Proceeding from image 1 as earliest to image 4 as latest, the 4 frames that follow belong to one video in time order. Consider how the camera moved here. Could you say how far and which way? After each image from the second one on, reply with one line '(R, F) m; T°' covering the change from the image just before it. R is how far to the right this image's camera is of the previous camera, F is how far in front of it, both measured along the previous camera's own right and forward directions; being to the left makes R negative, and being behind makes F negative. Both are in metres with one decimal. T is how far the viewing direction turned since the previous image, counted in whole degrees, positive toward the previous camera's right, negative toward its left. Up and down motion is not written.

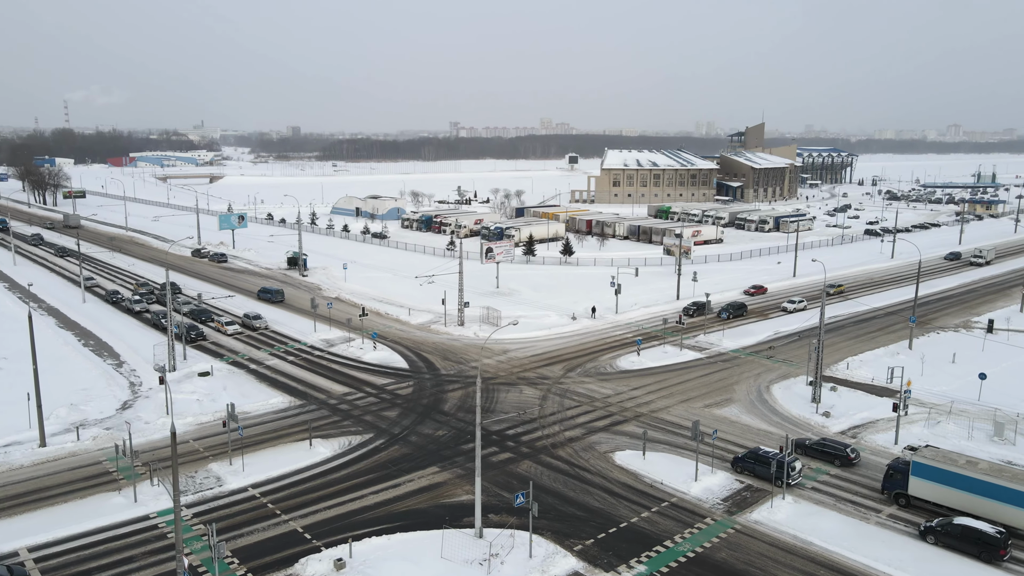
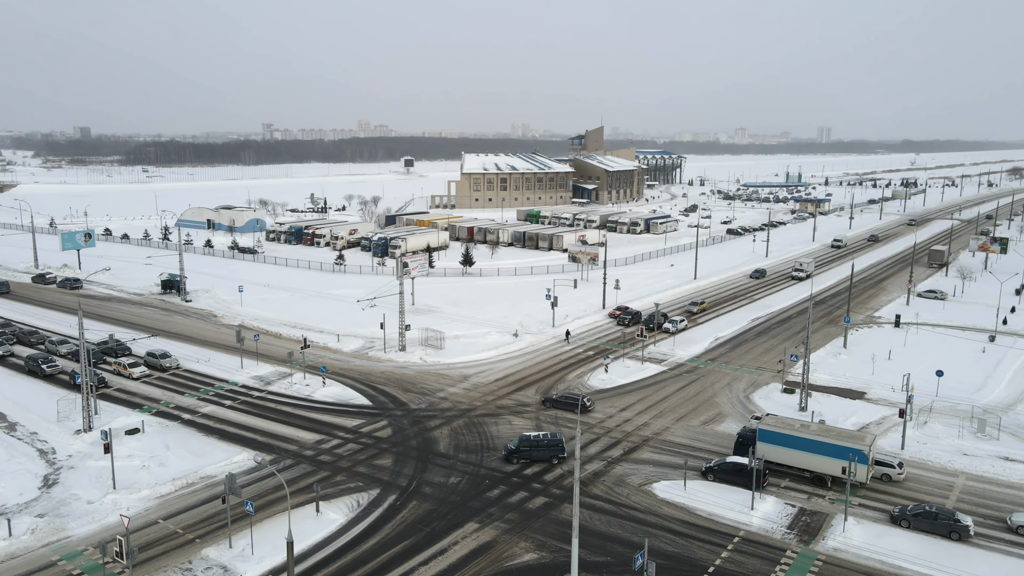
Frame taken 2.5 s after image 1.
(-6.8, +3.5) m; +13°
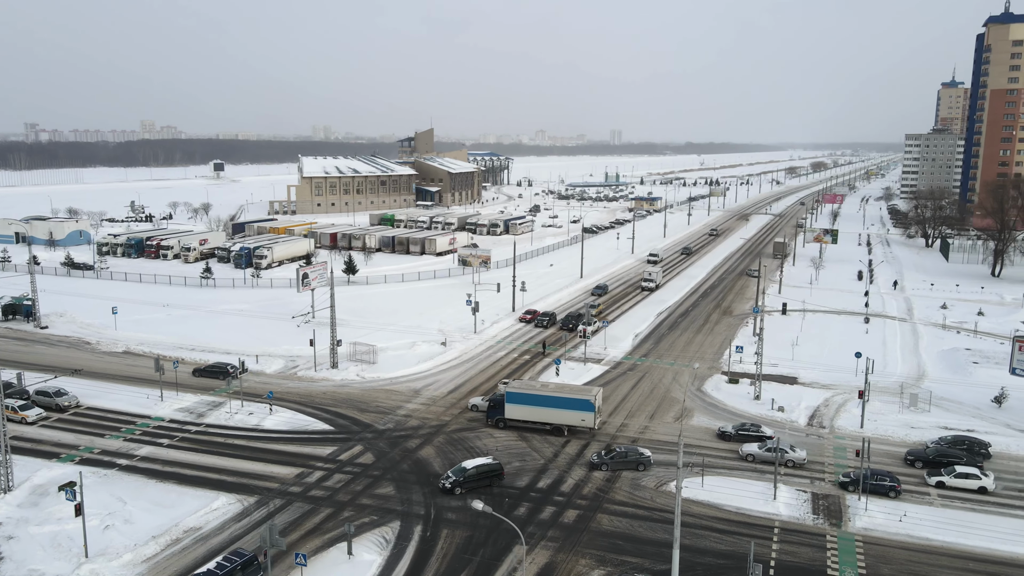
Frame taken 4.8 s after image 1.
(-6.8, +2.0) m; +14°
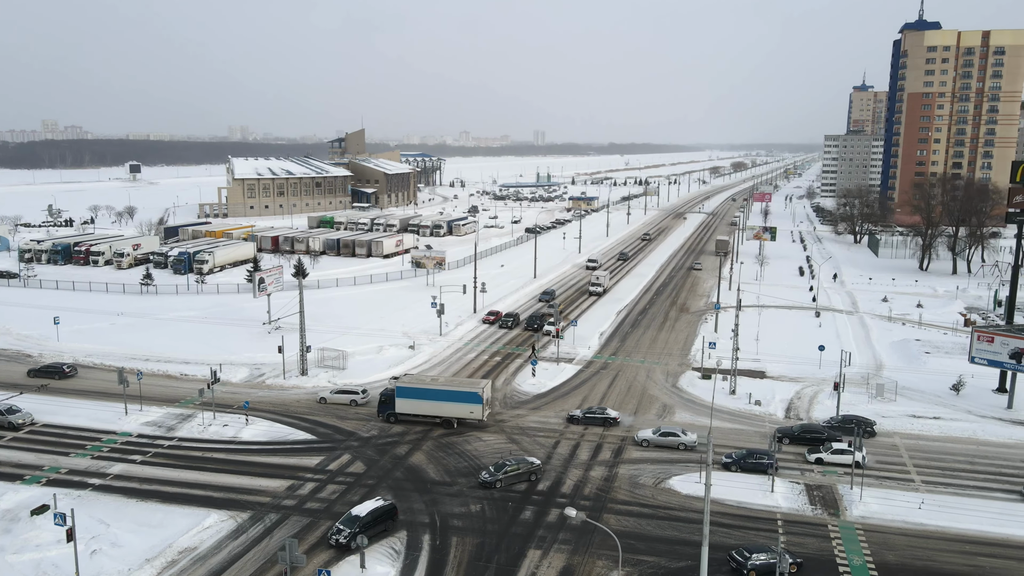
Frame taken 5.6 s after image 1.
(-2.5, +0.5) m; +5°
